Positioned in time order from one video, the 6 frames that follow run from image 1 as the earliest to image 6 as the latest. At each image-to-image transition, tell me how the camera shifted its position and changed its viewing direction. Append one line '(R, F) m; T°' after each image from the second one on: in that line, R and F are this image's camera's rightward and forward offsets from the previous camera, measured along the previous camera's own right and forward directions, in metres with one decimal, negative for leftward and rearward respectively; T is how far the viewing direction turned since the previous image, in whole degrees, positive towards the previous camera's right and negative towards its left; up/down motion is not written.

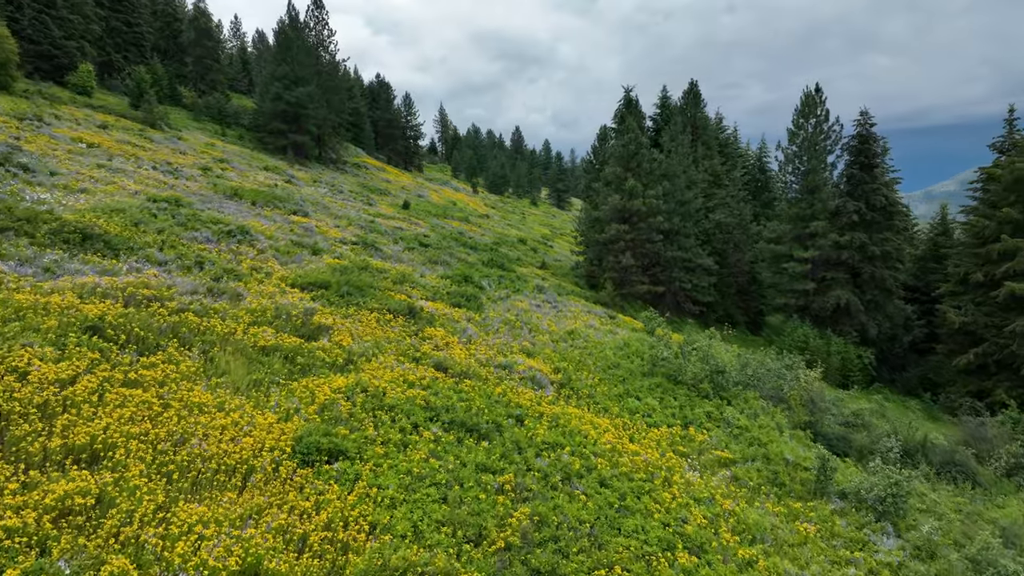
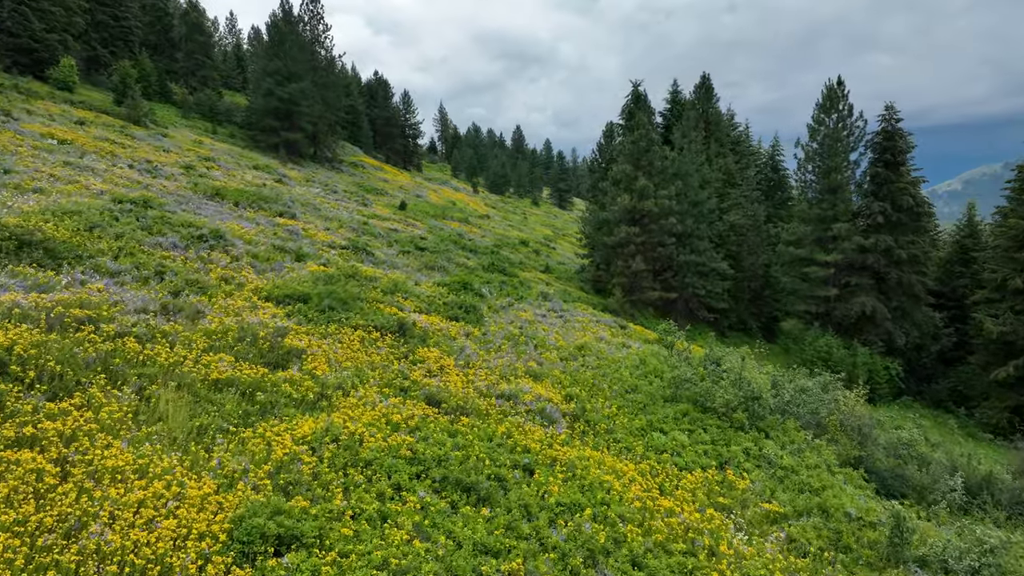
(-0.1, +2.0) m; 0°
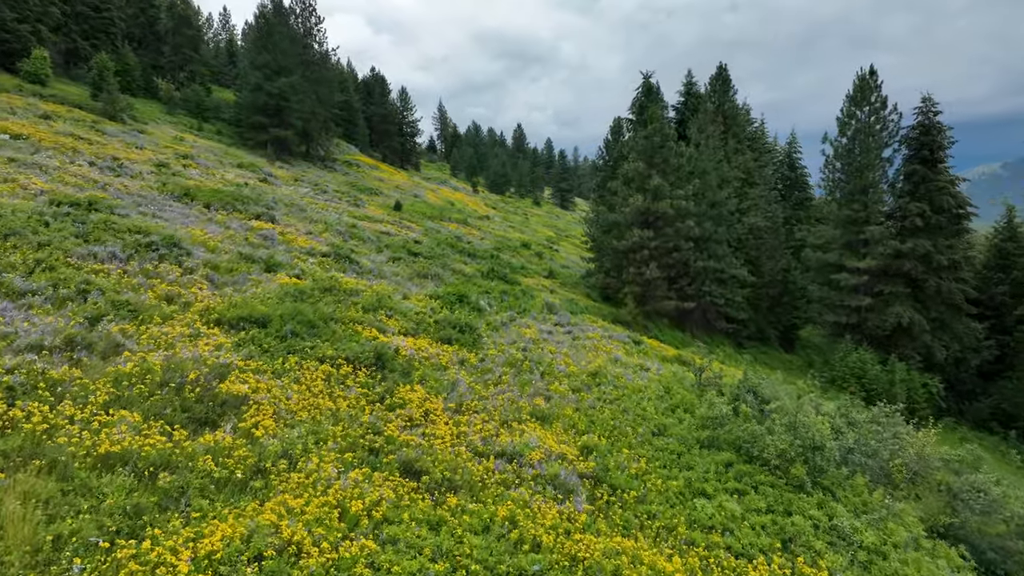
(0.0, +2.6) m; 0°
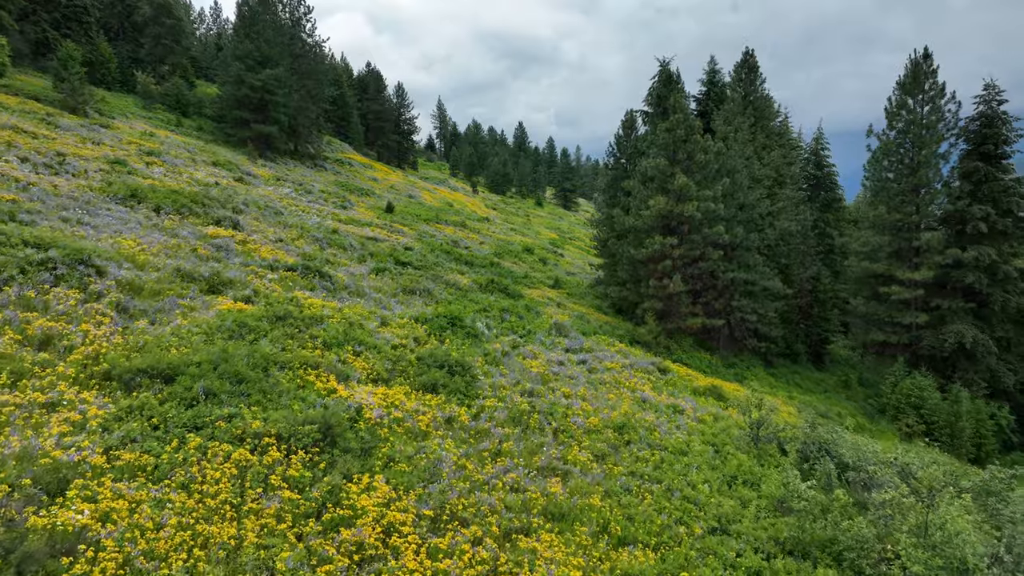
(0.0, +3.5) m; 0°
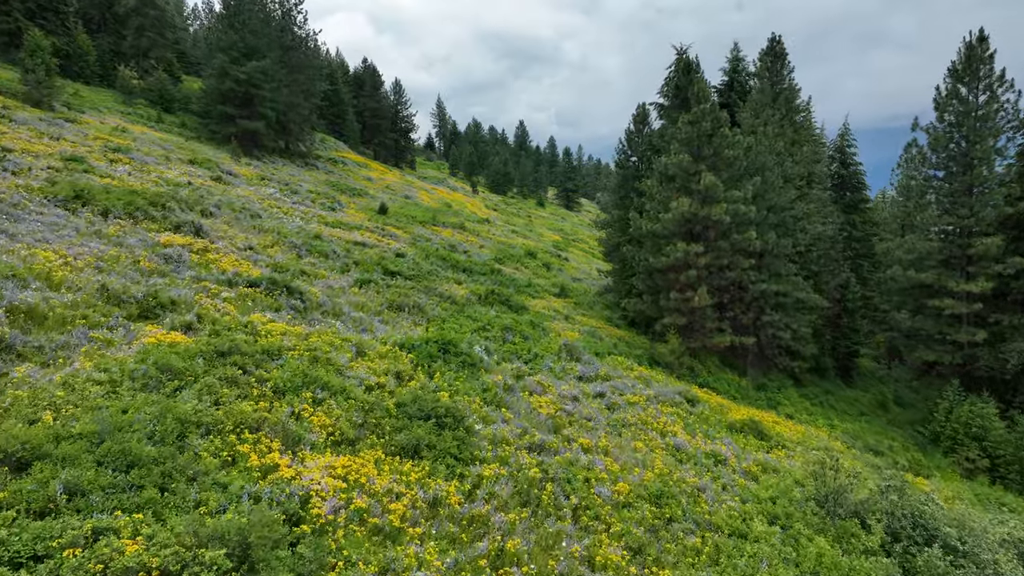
(-0.1, +2.7) m; 0°
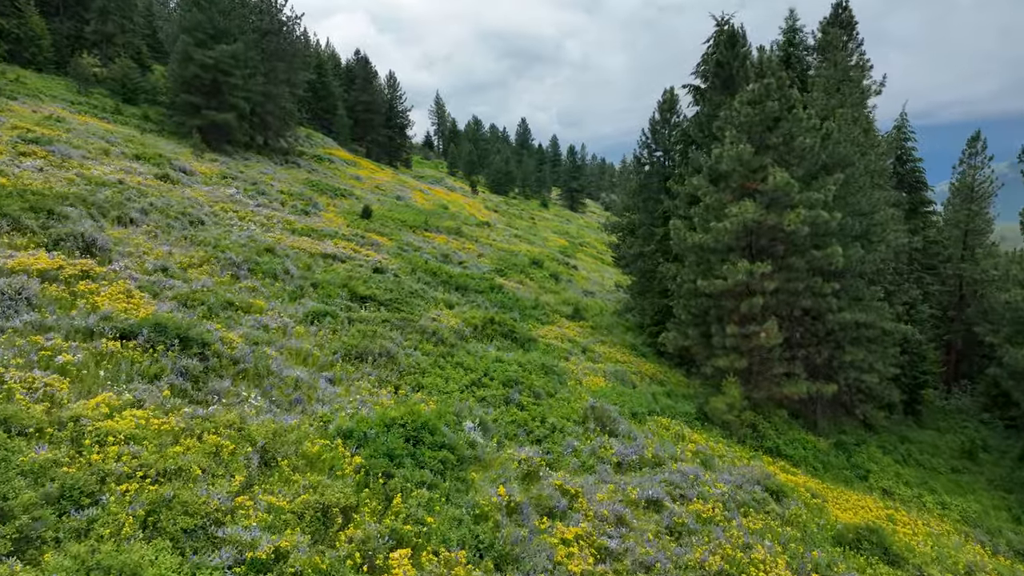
(-0.1, +5.0) m; 0°
